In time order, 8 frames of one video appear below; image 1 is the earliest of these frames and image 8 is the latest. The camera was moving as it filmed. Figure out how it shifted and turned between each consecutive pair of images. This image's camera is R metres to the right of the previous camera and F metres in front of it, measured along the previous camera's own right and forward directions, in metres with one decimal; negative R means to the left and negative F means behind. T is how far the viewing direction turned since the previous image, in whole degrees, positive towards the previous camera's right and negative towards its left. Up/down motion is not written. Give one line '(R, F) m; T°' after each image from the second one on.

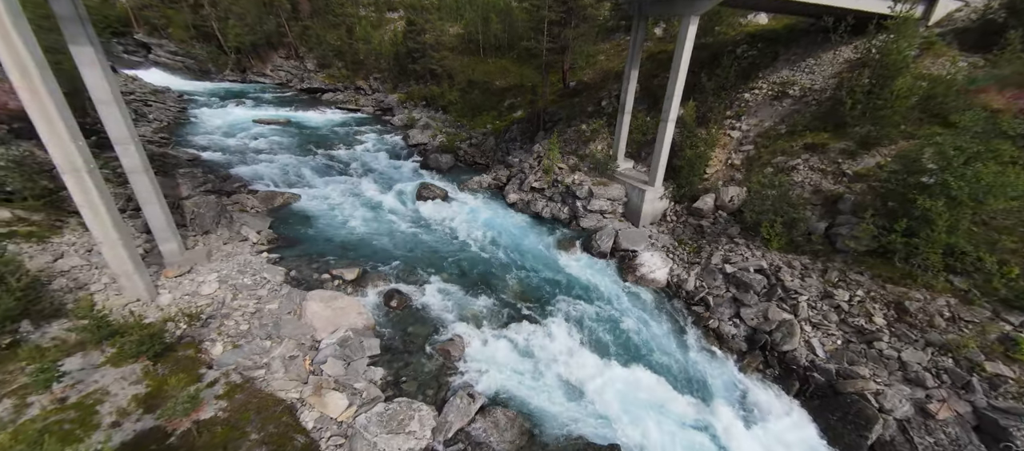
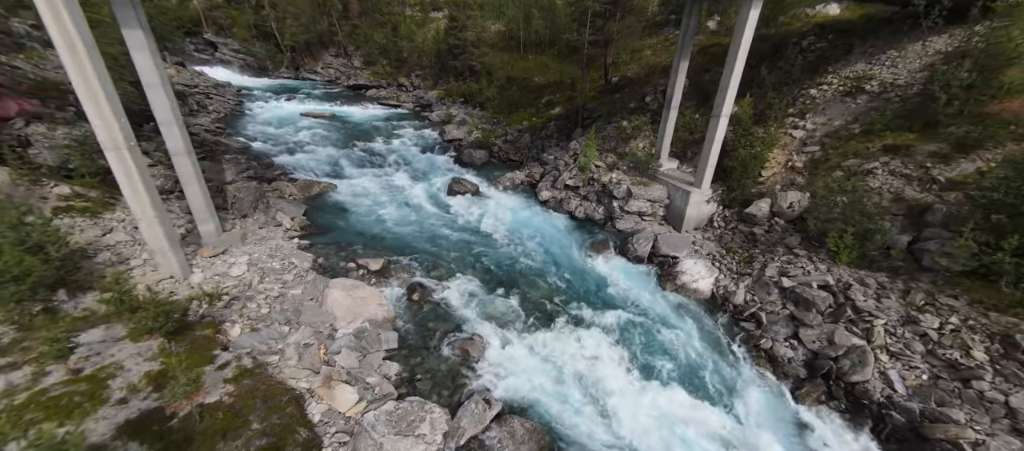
(+0.1, +0.7) m; -5°
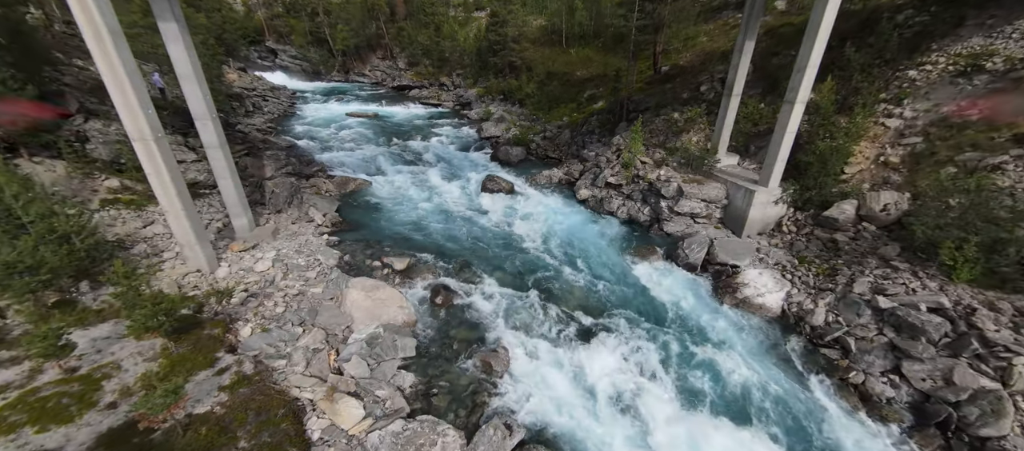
(+0.2, +1.1) m; -6°
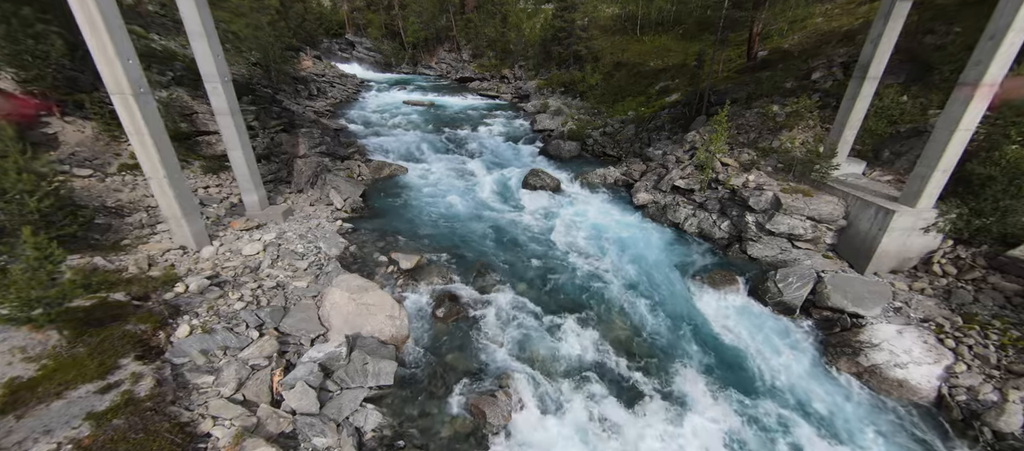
(+0.7, +2.5) m; -9°
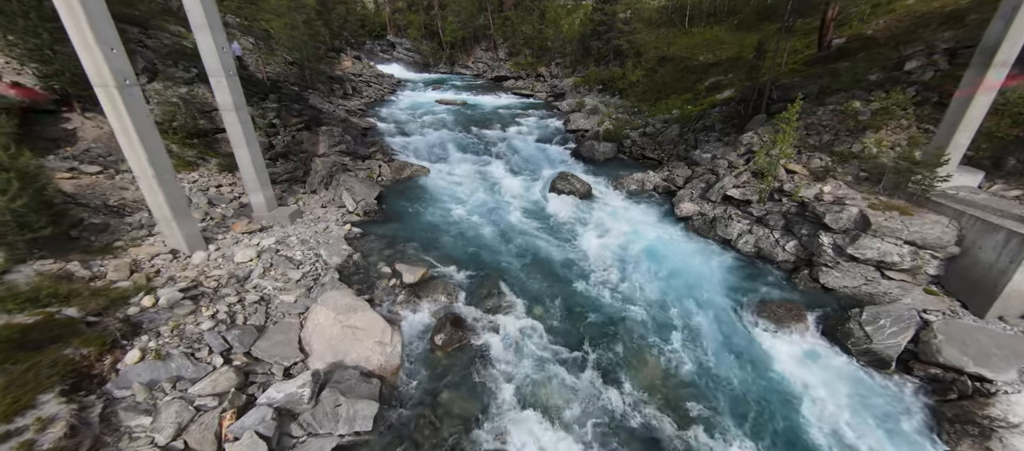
(+0.4, +1.4) m; -6°
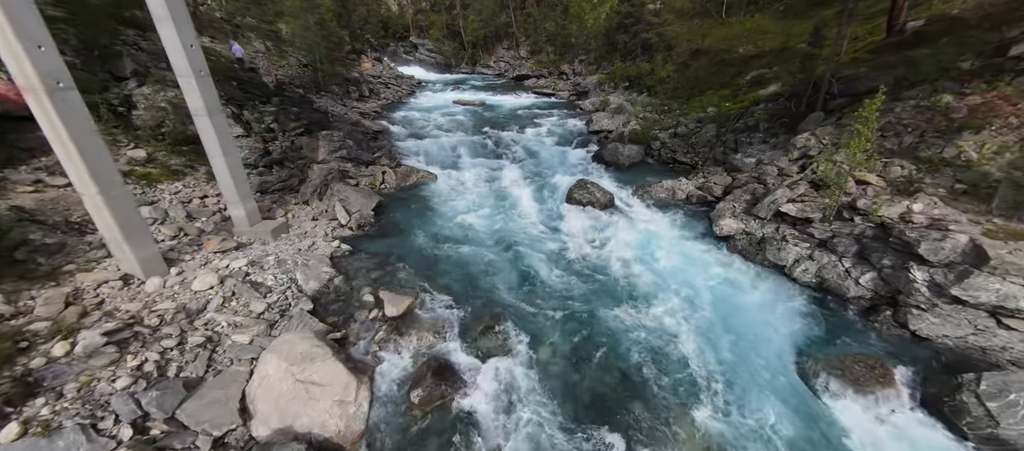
(+0.5, +1.6) m; -4°
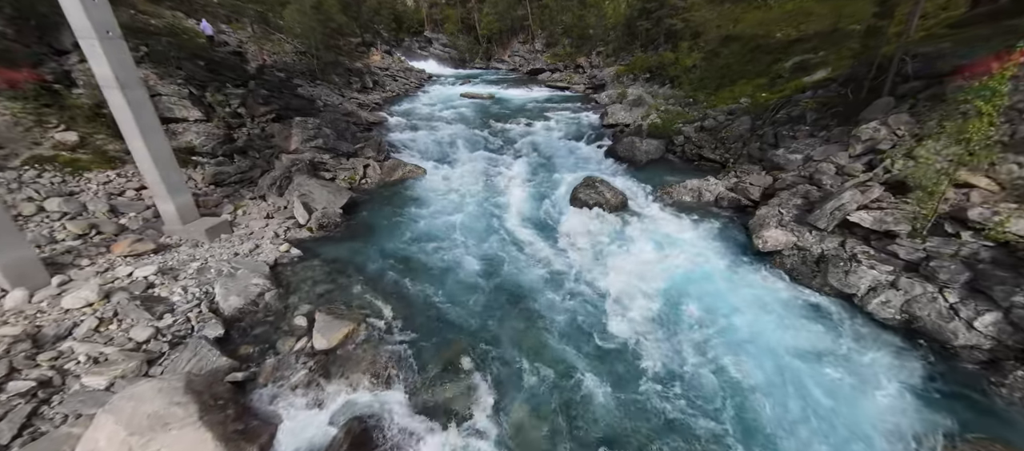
(+0.7, +2.0) m; -3°
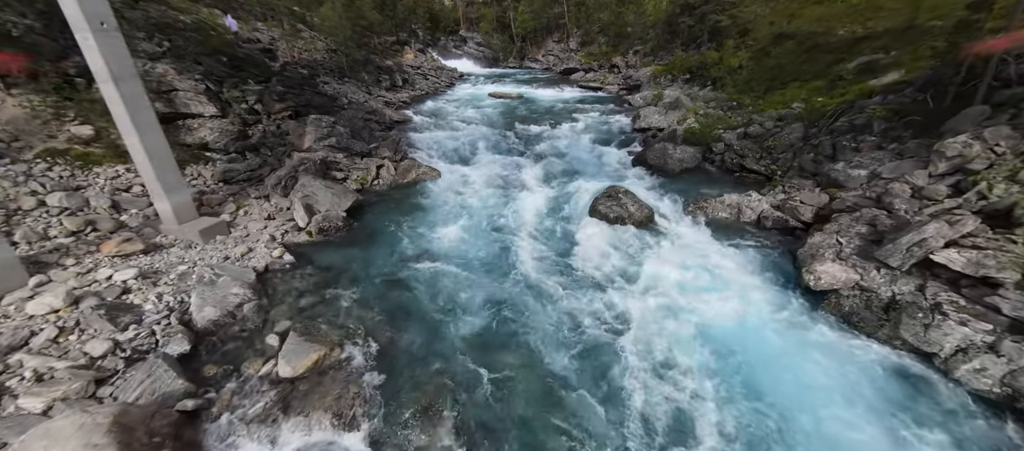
(+0.5, +0.9) m; -5°
